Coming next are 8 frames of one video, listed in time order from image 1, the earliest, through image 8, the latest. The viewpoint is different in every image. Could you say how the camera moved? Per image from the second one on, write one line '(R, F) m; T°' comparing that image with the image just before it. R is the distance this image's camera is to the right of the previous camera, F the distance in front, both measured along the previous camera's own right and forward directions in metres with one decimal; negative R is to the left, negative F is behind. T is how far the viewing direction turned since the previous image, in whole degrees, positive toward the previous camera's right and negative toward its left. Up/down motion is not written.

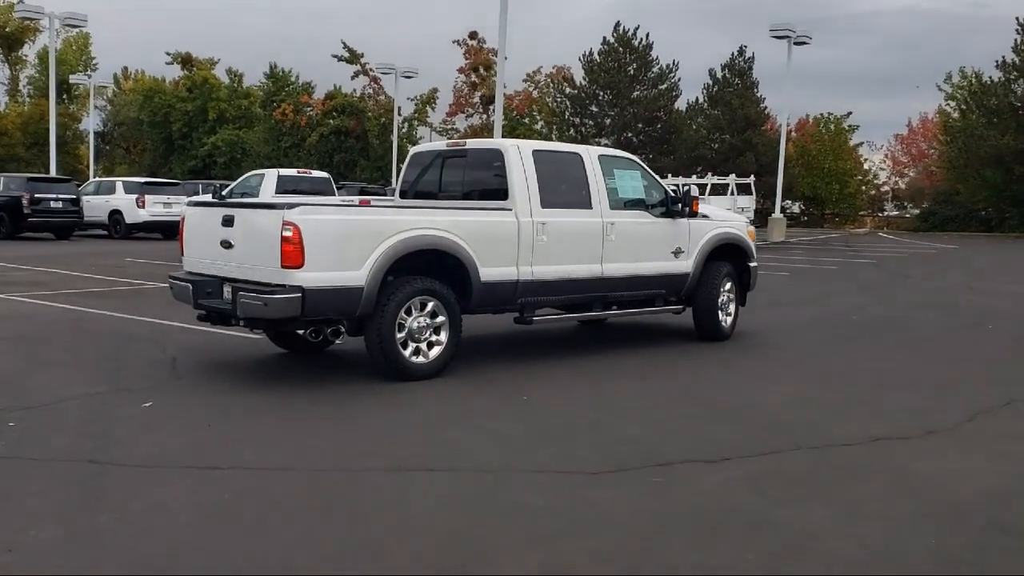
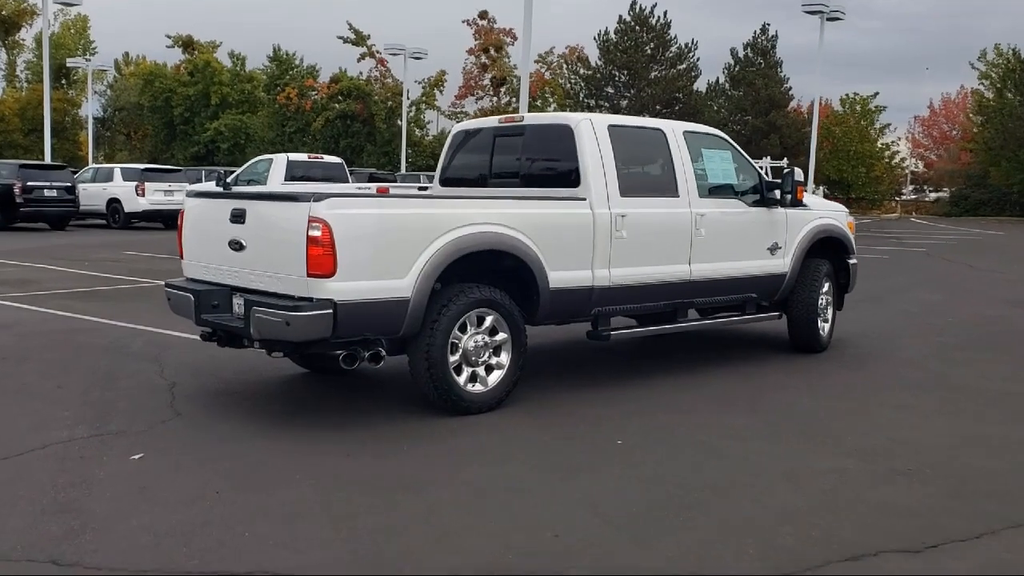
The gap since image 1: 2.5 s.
(-0.6, +1.7) m; 0°
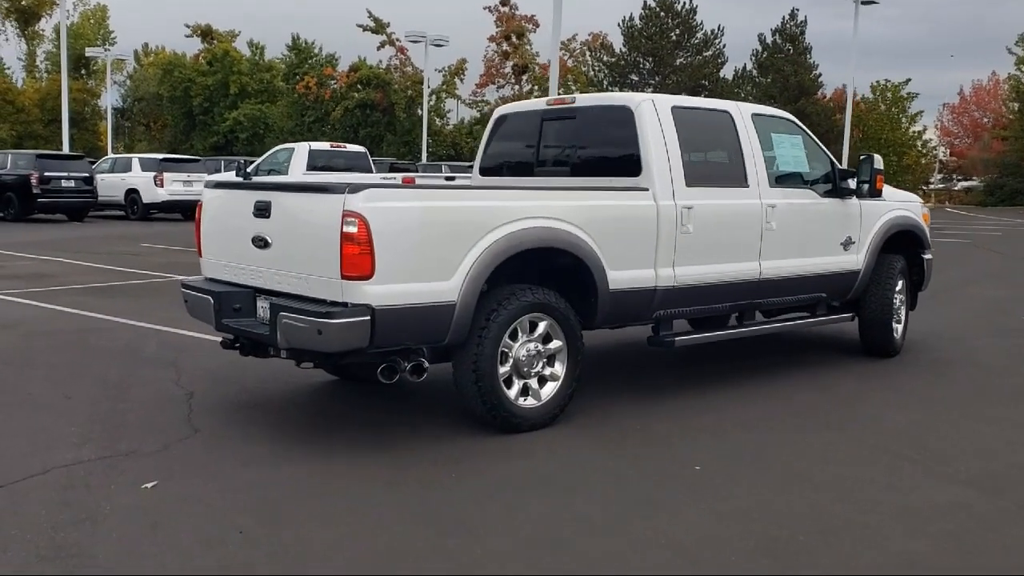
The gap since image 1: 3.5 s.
(-0.3, +0.7) m; -1°
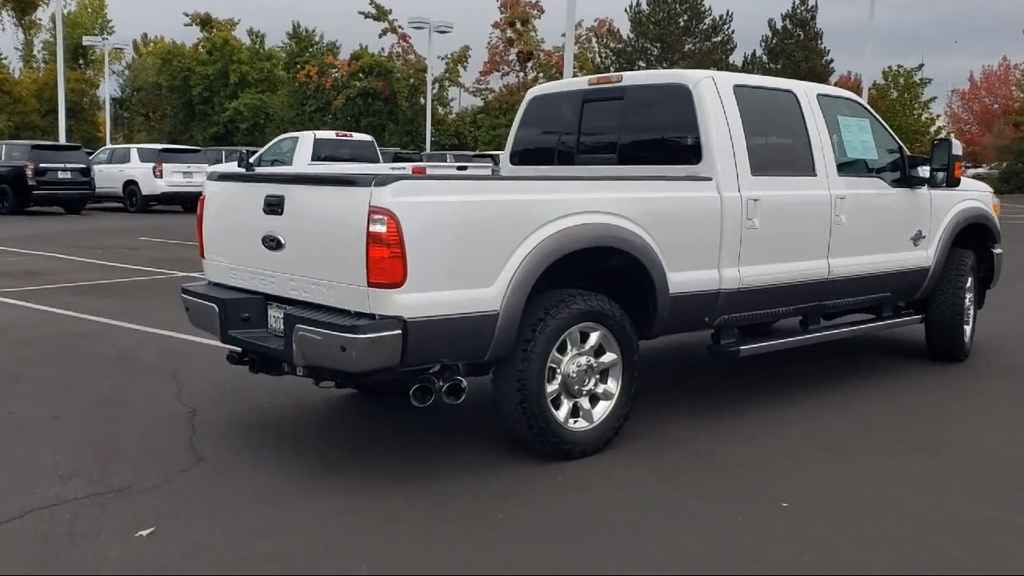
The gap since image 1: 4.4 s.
(-0.3, +0.8) m; 0°
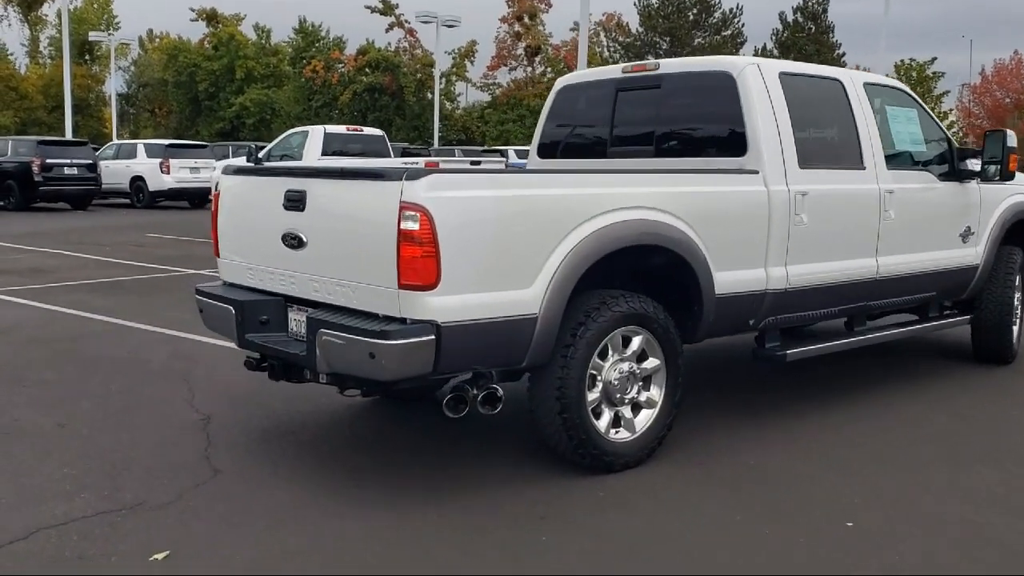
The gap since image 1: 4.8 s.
(-0.2, +0.3) m; 0°
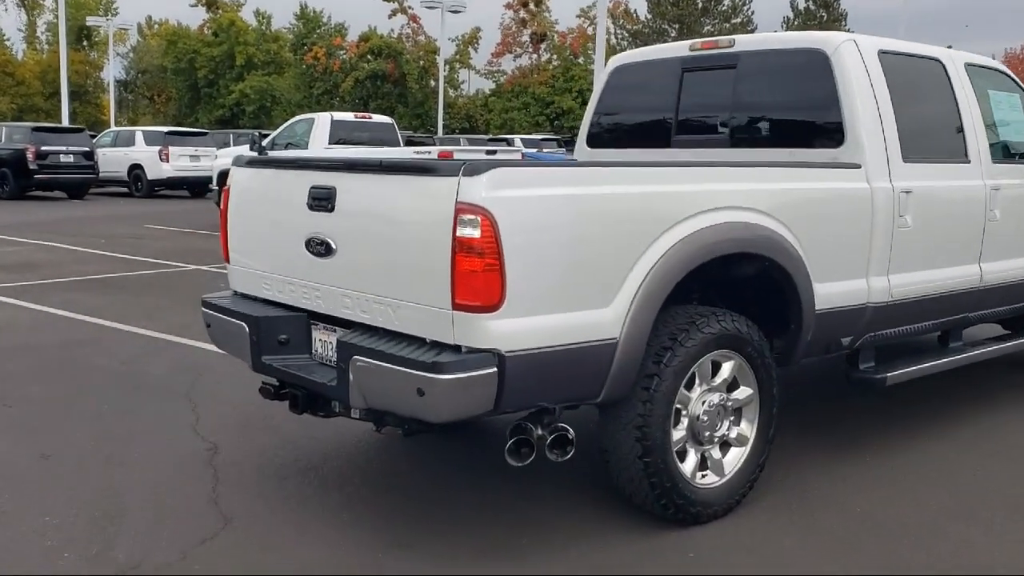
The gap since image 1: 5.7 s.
(-0.3, +0.8) m; 0°
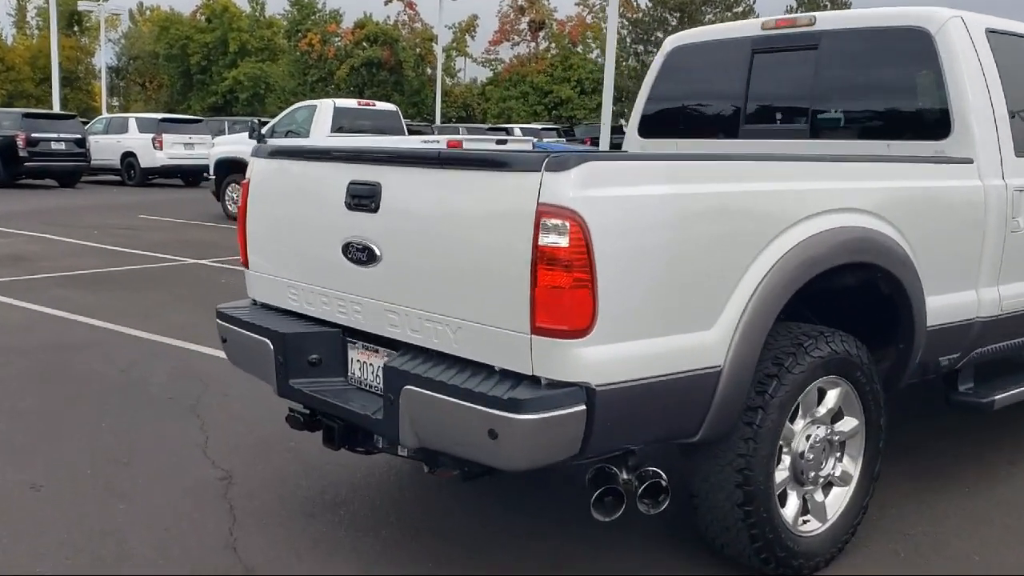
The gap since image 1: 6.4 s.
(-0.3, +0.6) m; 0°
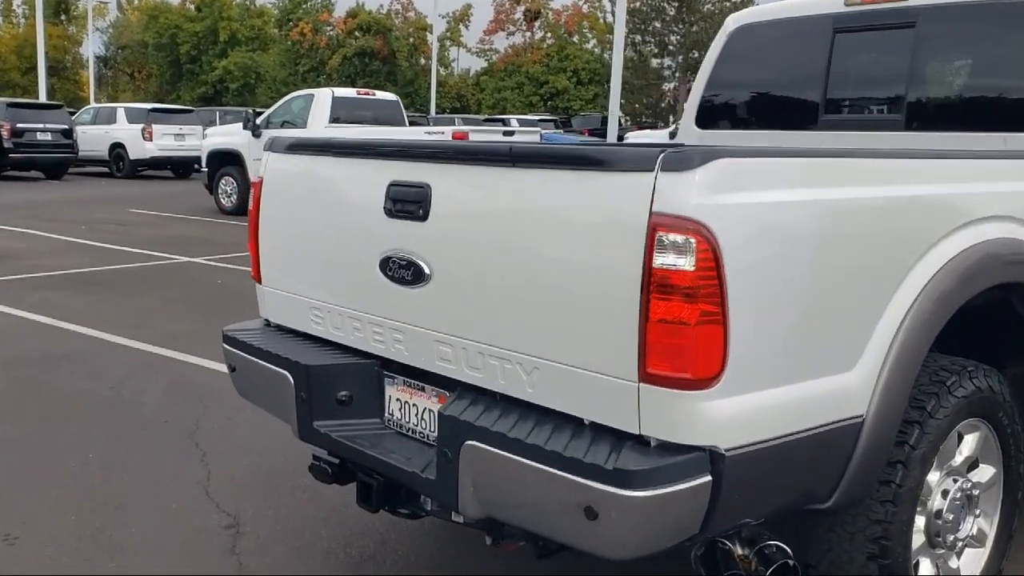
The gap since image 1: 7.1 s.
(-0.3, +0.6) m; +1°
